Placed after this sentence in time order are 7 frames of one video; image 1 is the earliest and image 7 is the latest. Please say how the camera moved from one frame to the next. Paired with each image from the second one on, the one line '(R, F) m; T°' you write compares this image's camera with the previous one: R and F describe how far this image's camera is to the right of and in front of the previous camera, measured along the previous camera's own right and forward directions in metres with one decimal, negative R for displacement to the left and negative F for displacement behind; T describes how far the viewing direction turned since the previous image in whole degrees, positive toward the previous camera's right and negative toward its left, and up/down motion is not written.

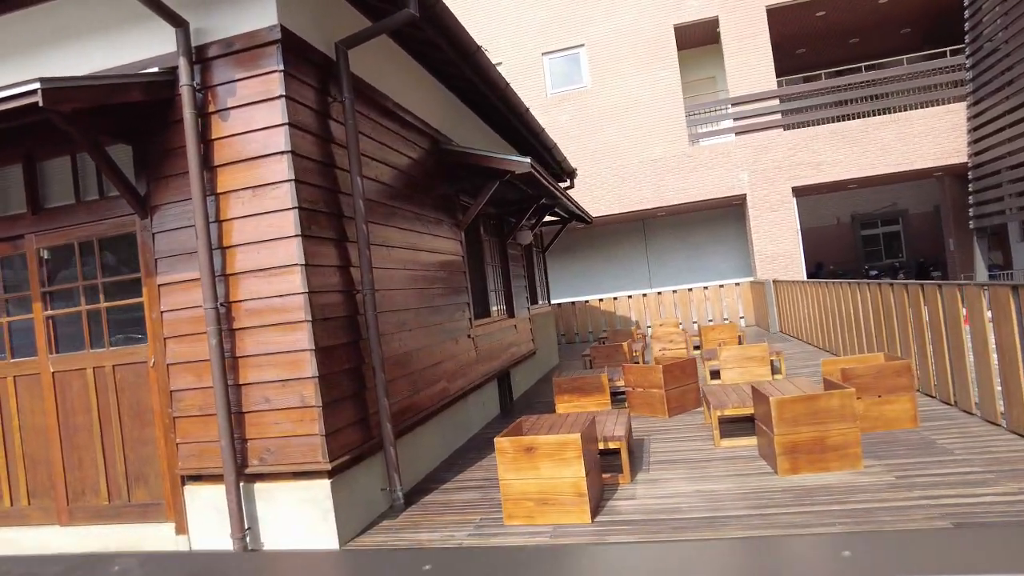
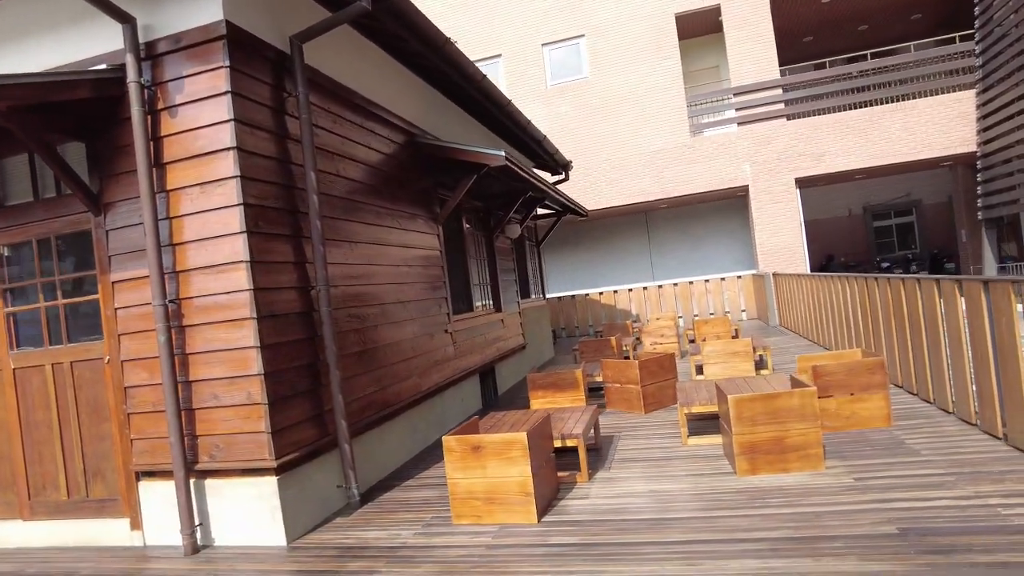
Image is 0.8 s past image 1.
(+0.4, +0.1) m; -2°
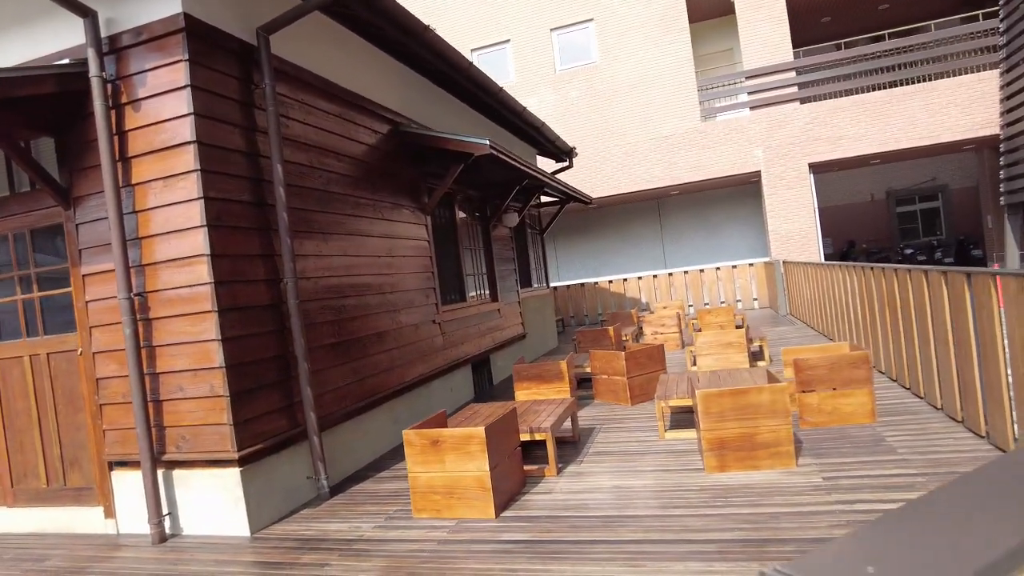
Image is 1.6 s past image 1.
(+0.4, +0.1) m; -2°
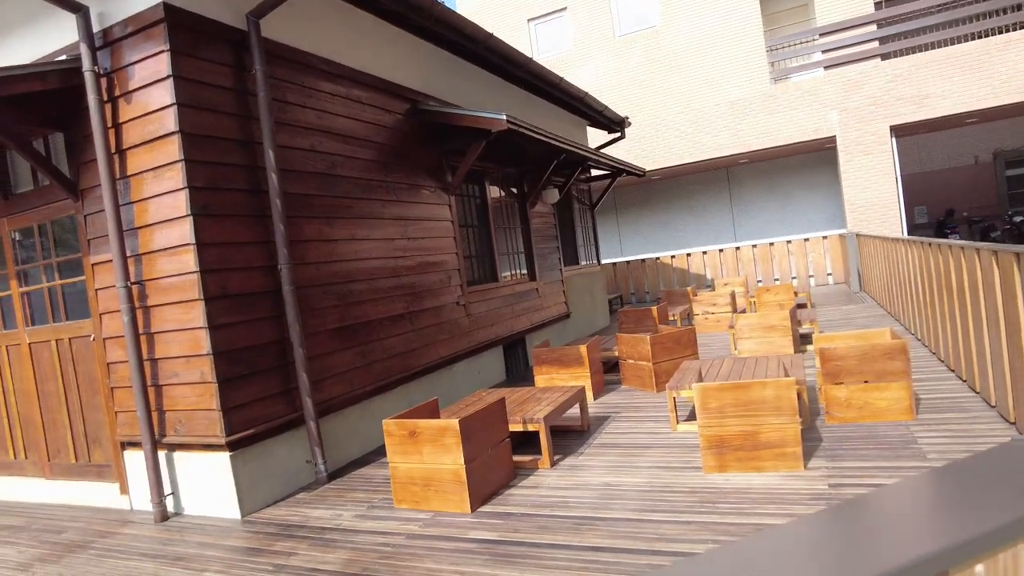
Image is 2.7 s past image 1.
(+0.5, +0.2) m; -8°
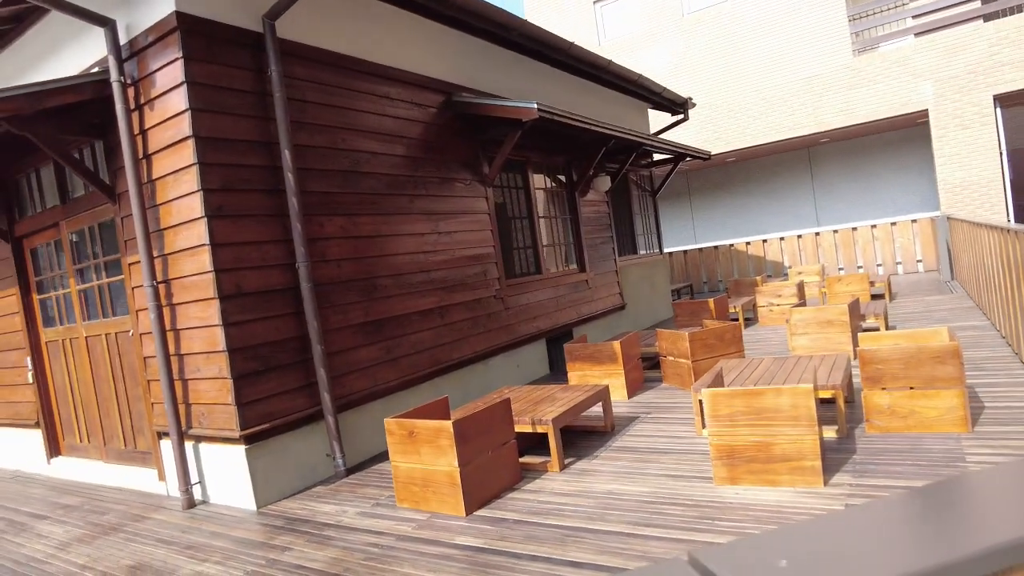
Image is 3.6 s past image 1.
(+0.4, +0.1) m; -8°
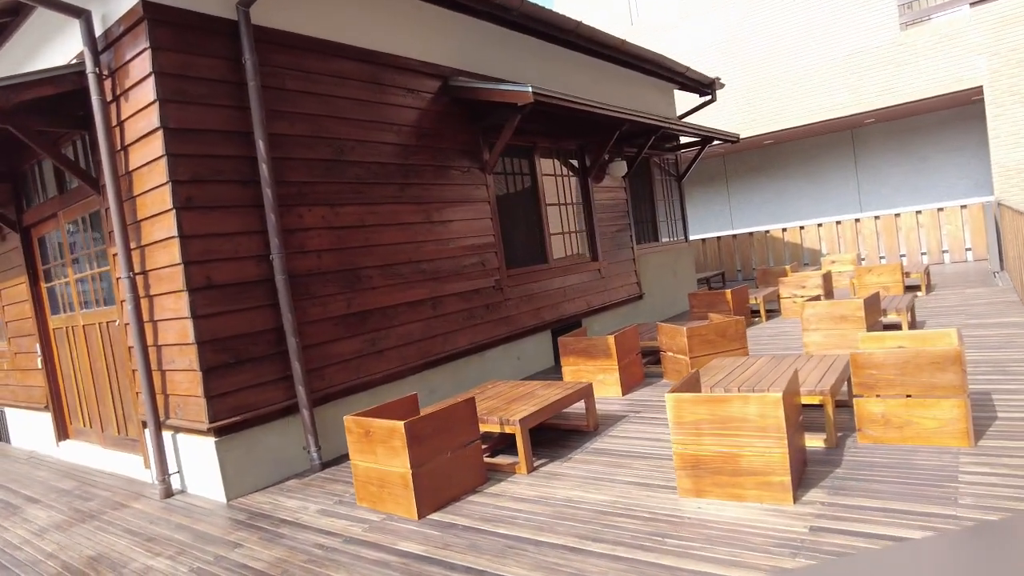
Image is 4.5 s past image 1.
(+0.4, +0.2) m; -4°
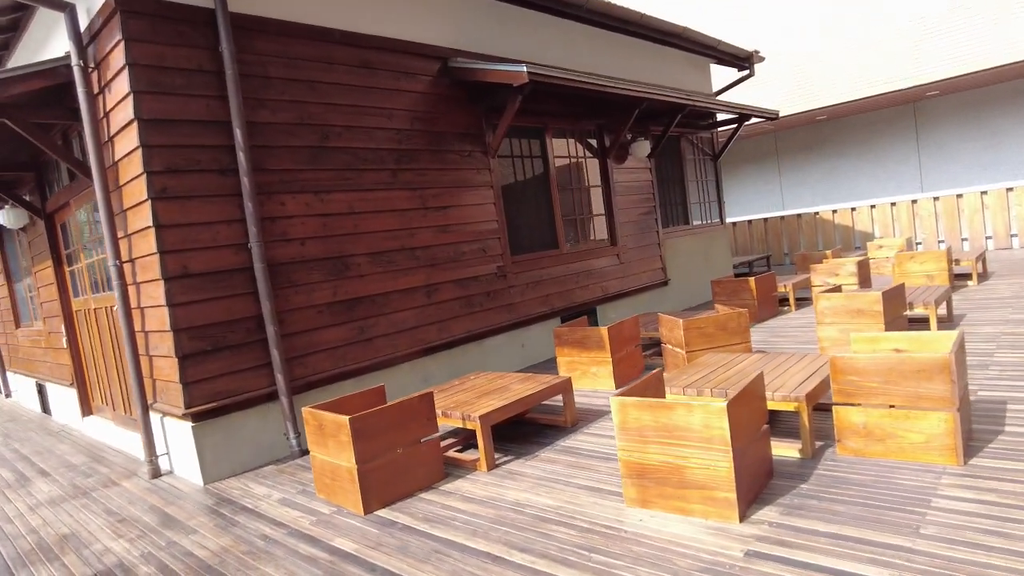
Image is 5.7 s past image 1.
(+0.5, +0.2) m; -6°
